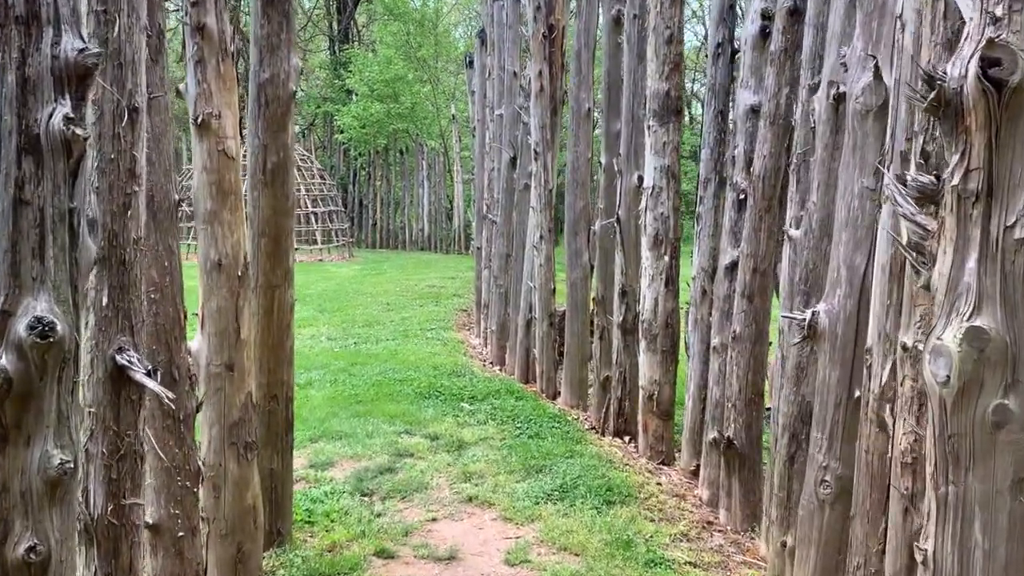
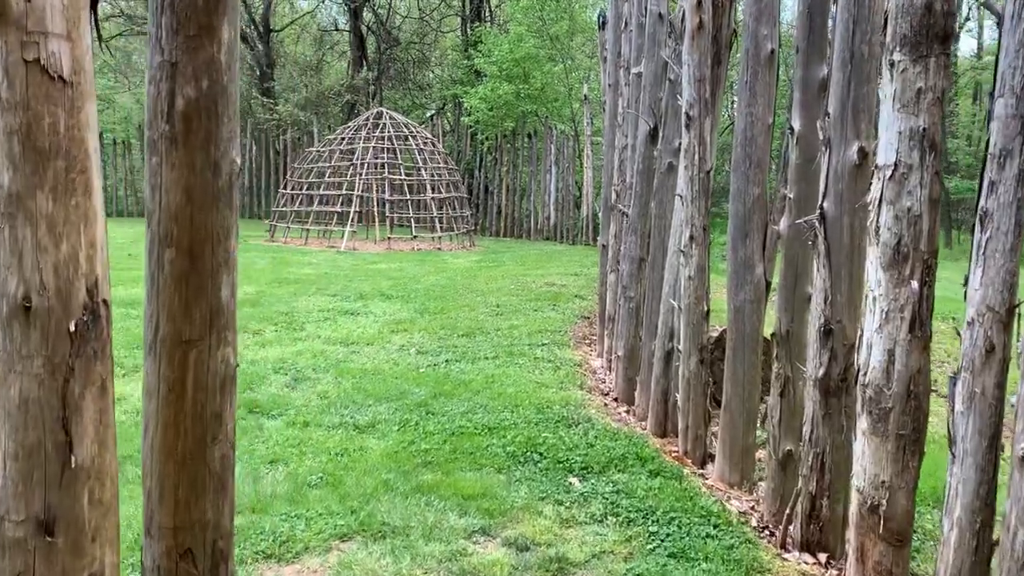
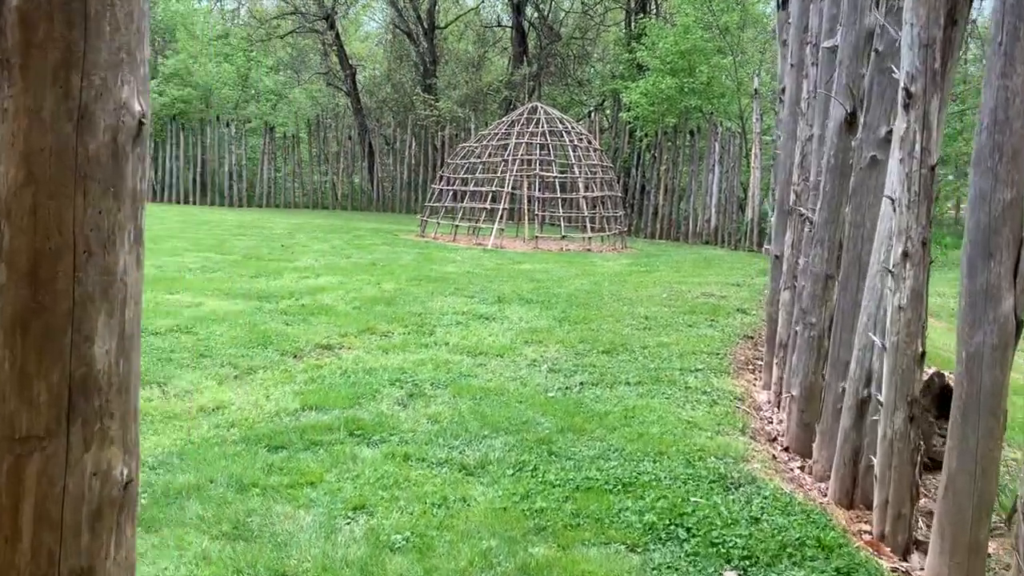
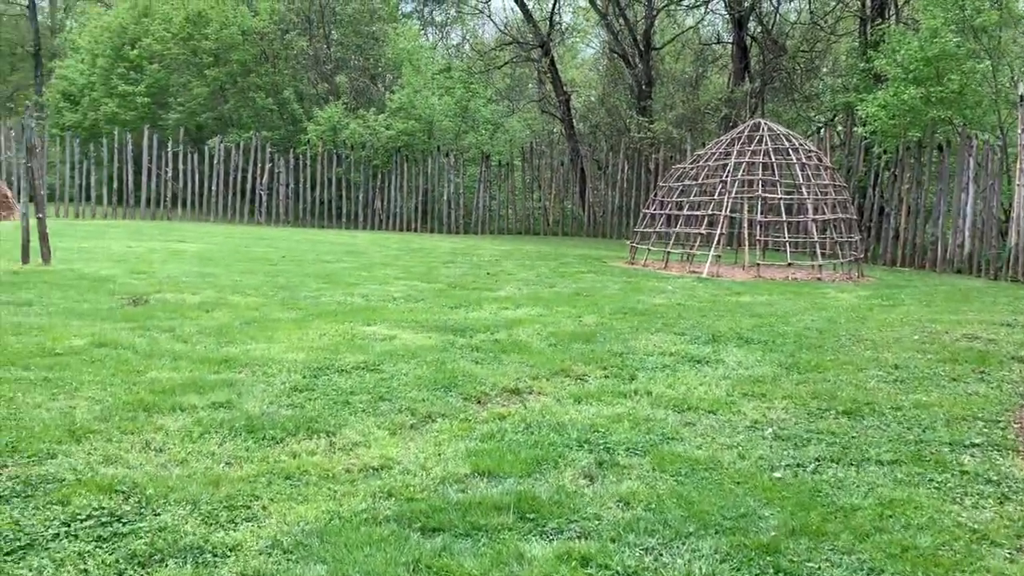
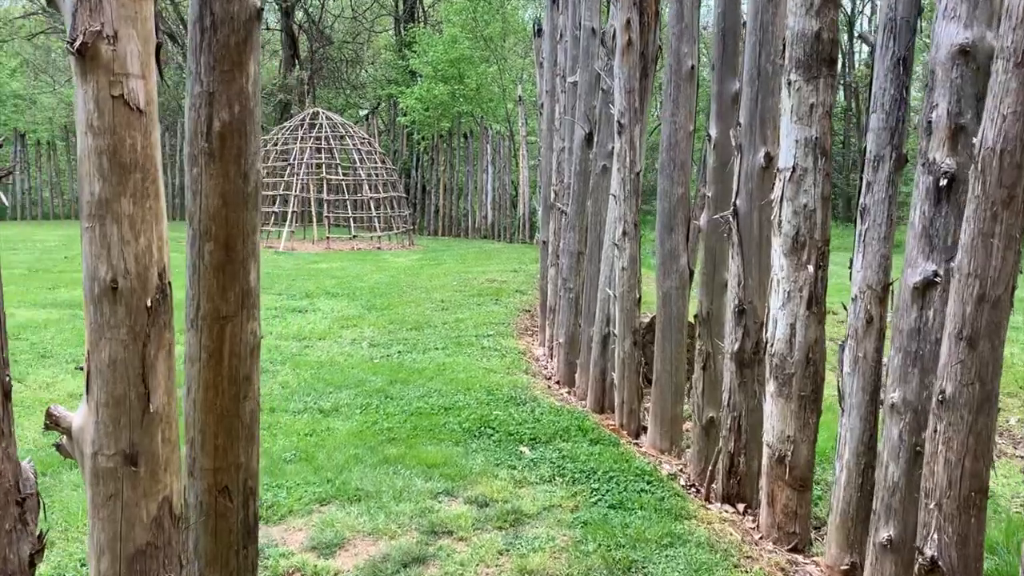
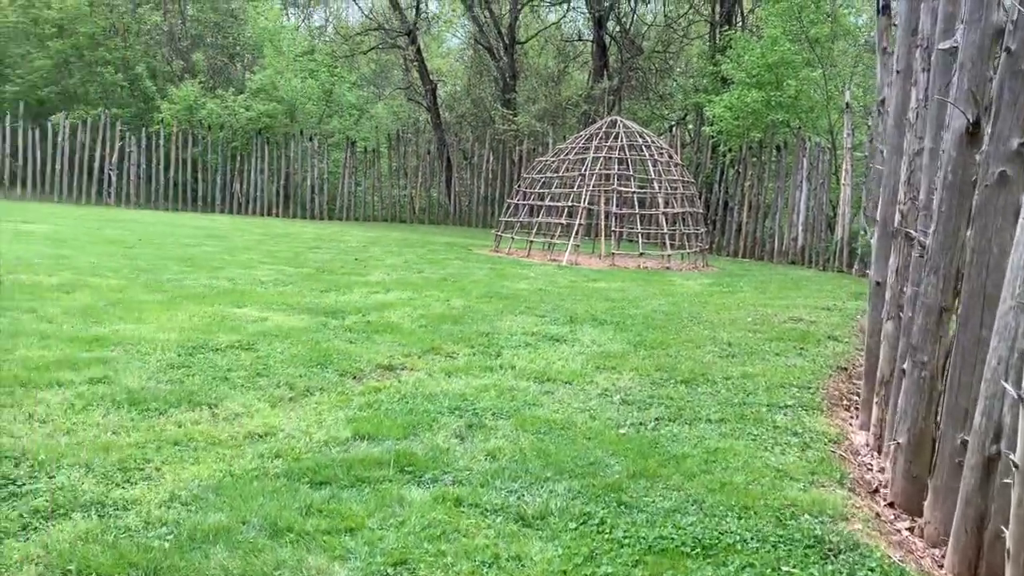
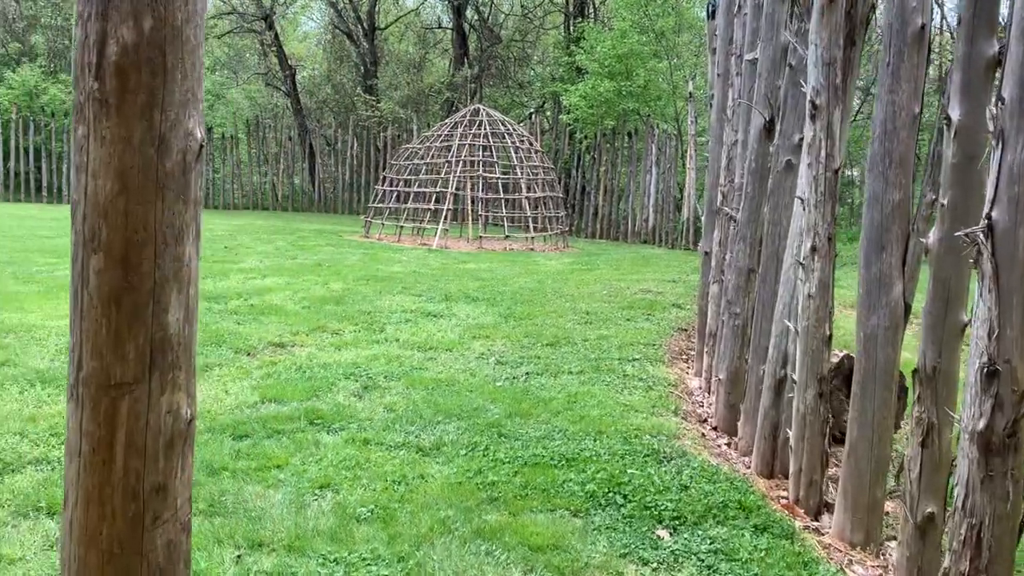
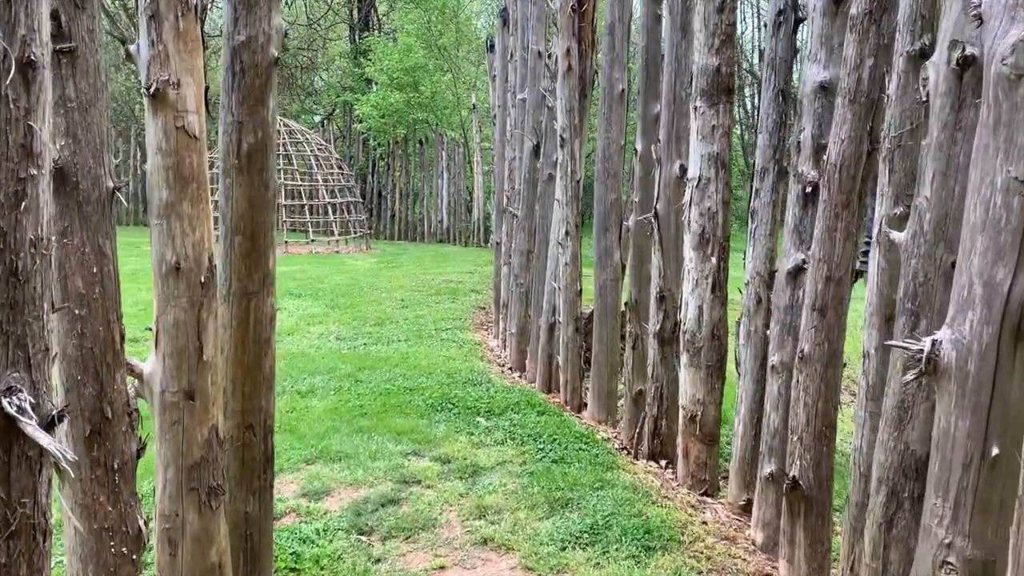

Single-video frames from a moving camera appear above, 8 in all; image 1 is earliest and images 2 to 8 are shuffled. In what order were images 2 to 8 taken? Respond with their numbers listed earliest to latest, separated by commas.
8, 5, 2, 7, 3, 6, 4
